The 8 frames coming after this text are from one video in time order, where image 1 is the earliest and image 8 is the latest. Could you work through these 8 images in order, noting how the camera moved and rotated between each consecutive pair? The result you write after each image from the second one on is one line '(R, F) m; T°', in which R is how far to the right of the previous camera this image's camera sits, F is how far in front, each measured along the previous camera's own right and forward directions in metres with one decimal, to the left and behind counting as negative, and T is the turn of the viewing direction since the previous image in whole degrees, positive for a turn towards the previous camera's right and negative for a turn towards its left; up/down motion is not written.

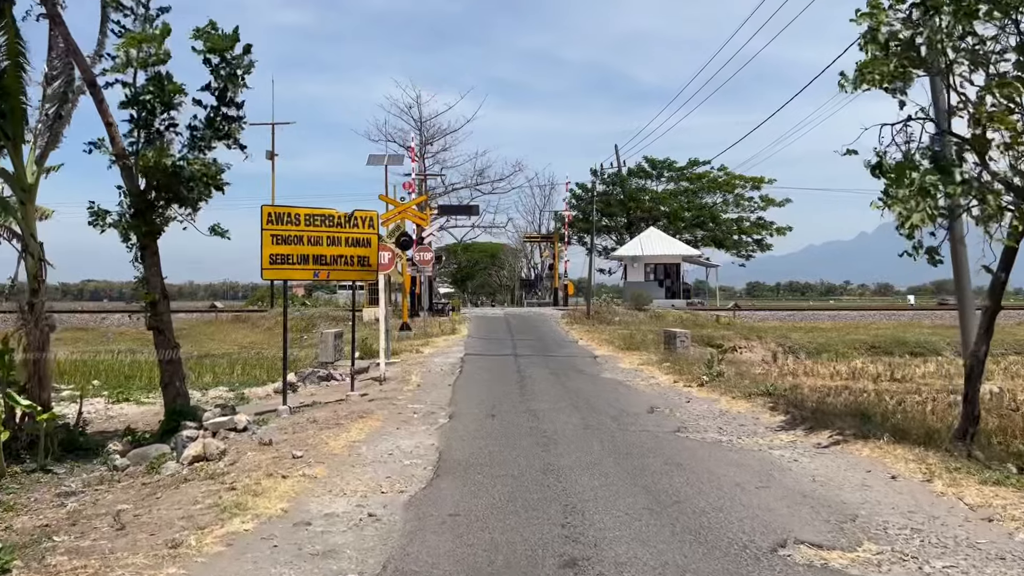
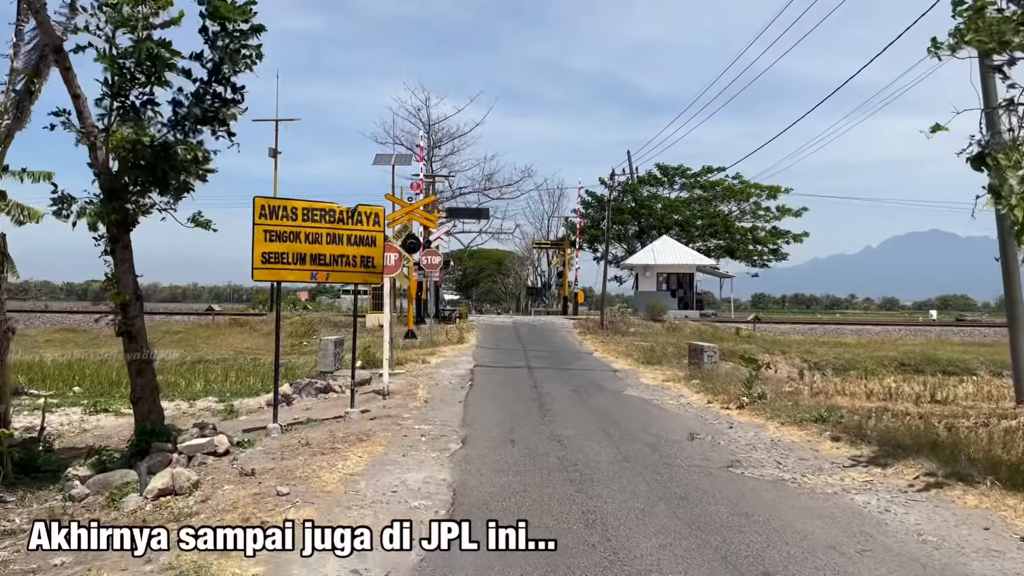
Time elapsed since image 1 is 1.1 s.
(-0.2, +1.2) m; 0°
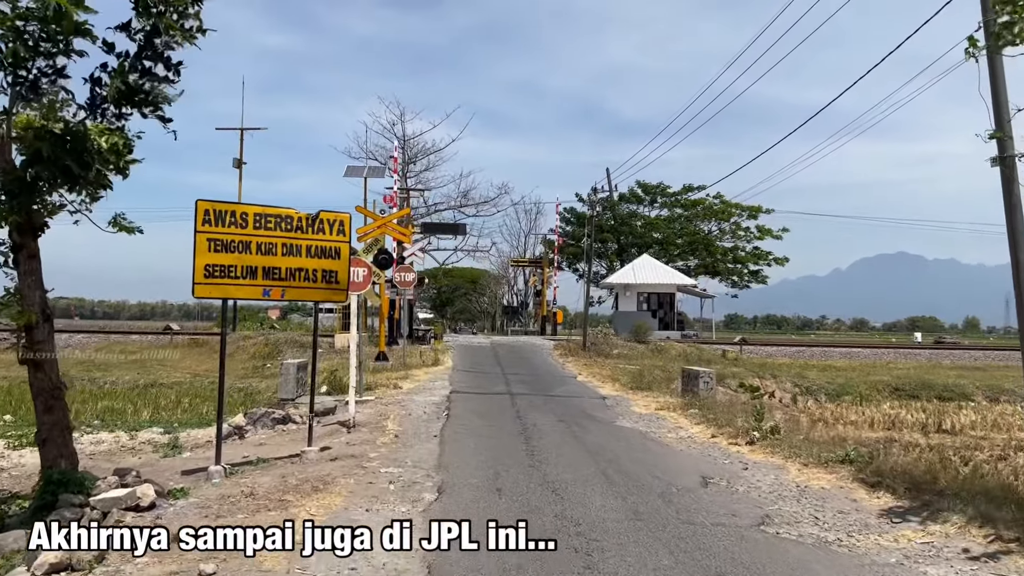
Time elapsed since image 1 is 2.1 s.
(-0.1, +1.2) m; +2°
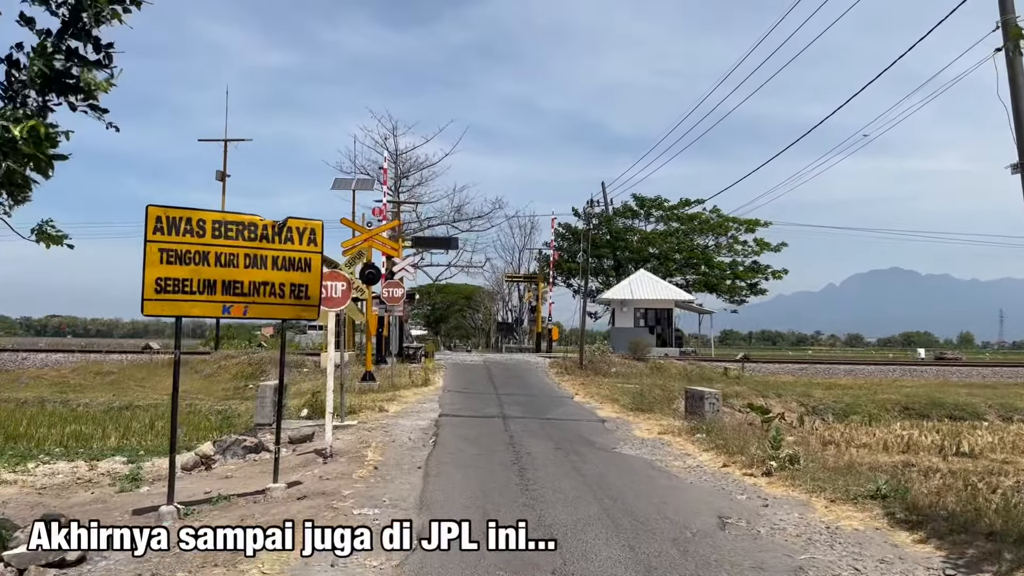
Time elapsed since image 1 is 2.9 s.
(0.0, +0.9) m; 0°
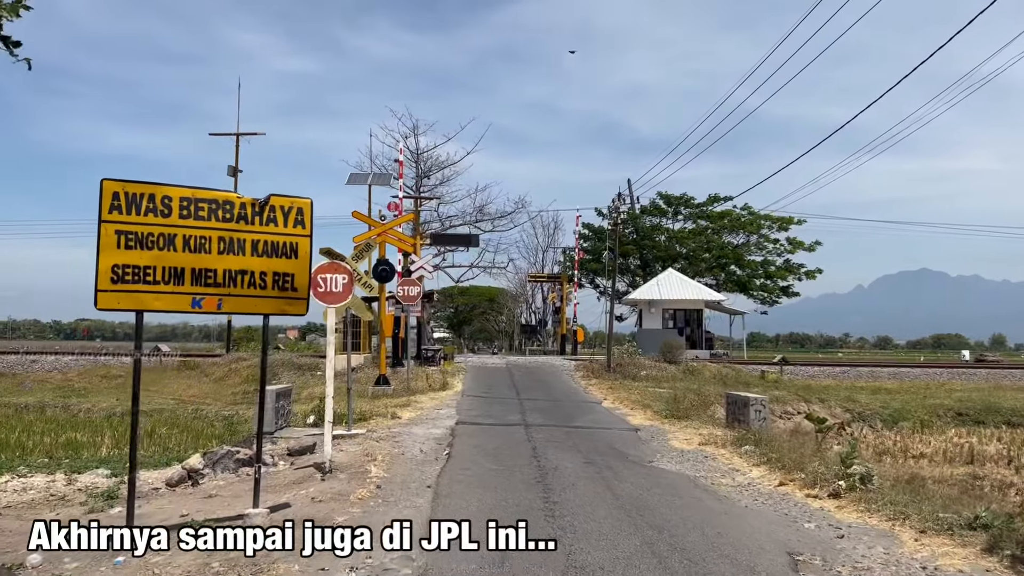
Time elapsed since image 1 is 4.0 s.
(0.0, +1.2) m; -2°
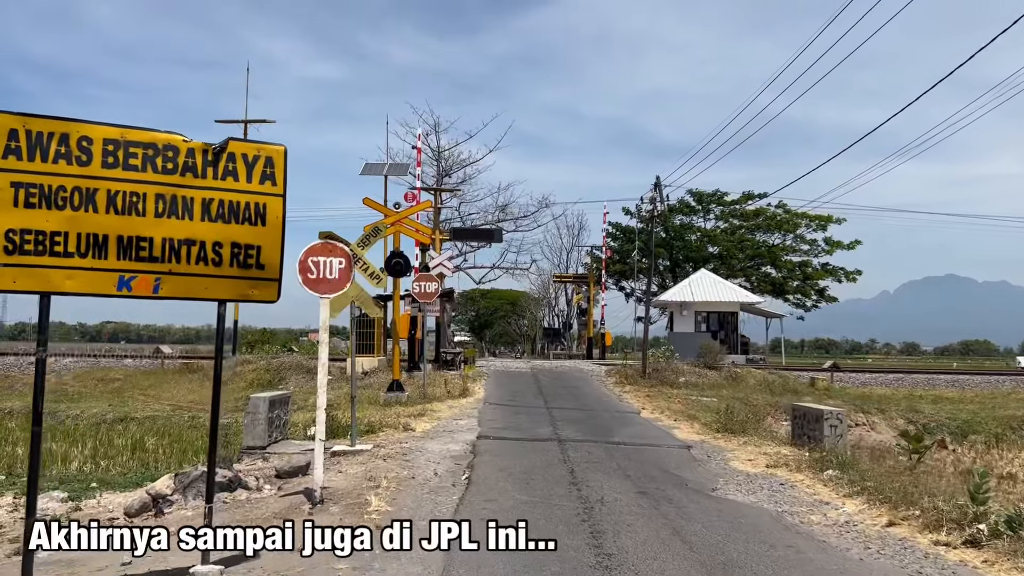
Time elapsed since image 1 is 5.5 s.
(-0.1, +1.7) m; -2°
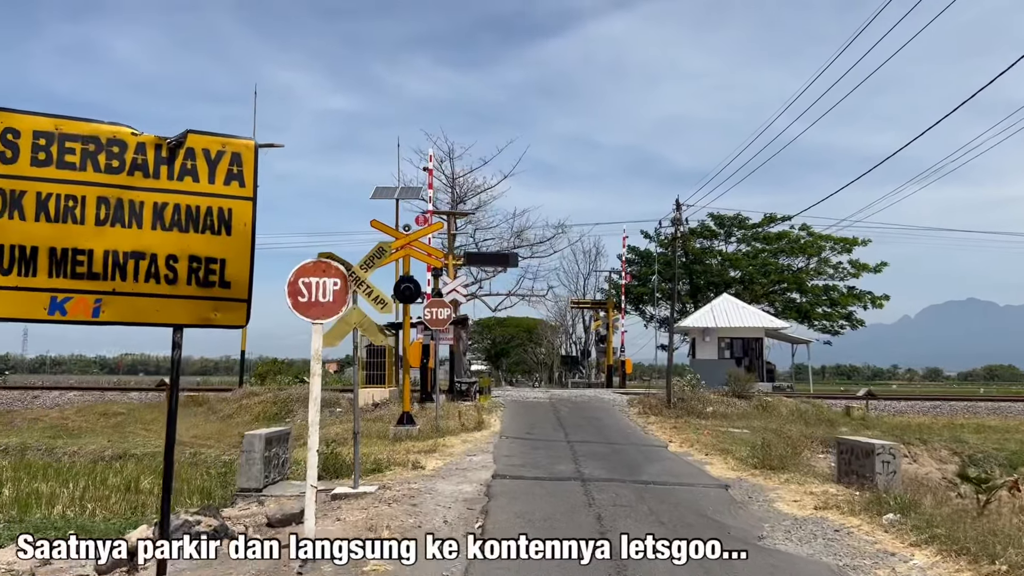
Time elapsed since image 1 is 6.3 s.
(0.0, +0.9) m; -1°
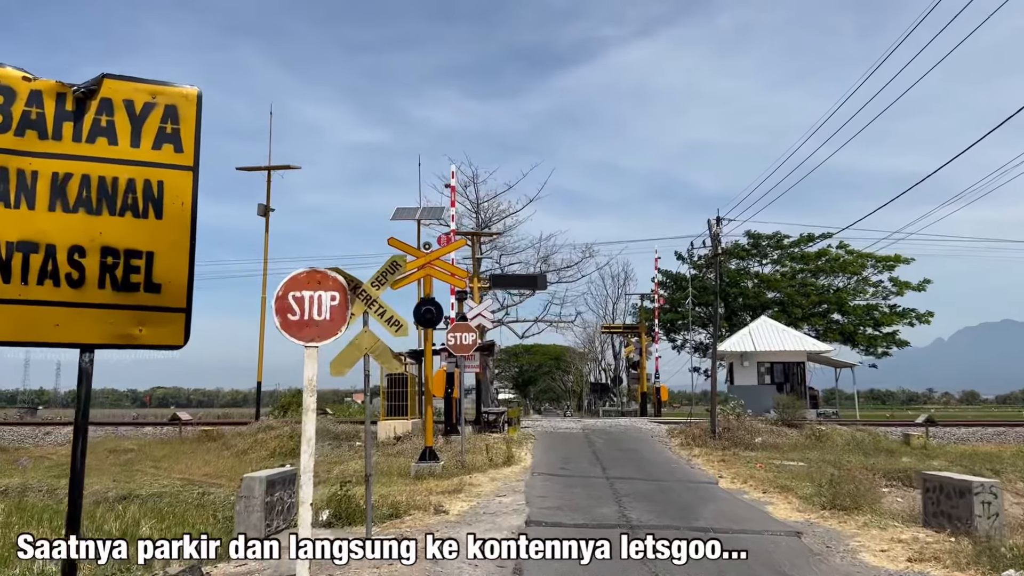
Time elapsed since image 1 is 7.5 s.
(-0.1, +1.2) m; -2°
